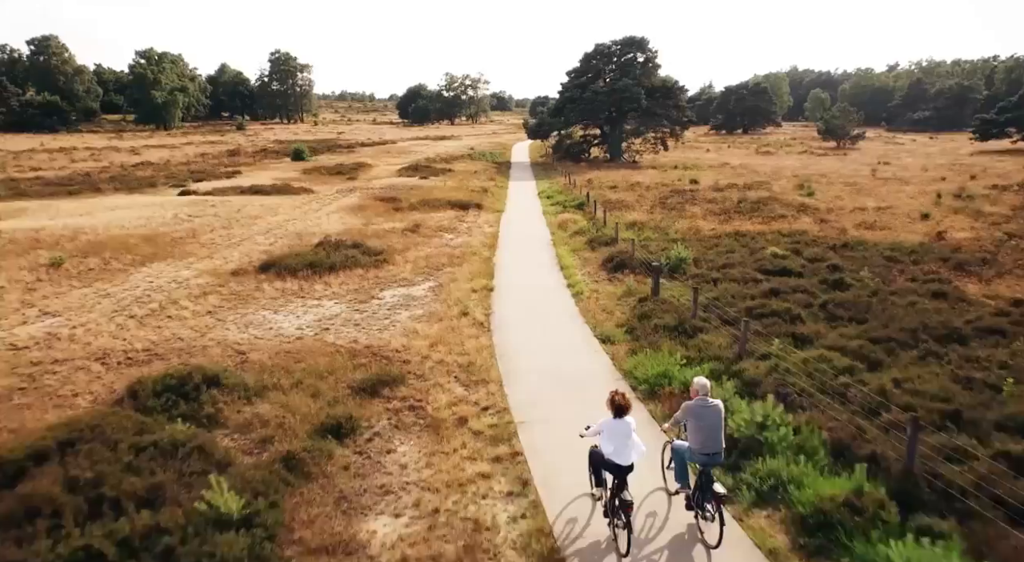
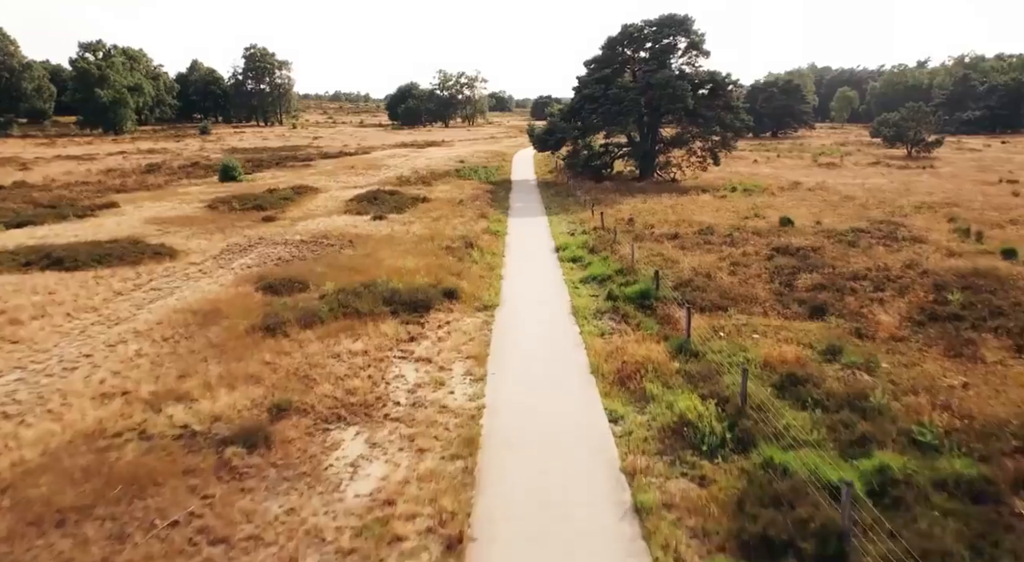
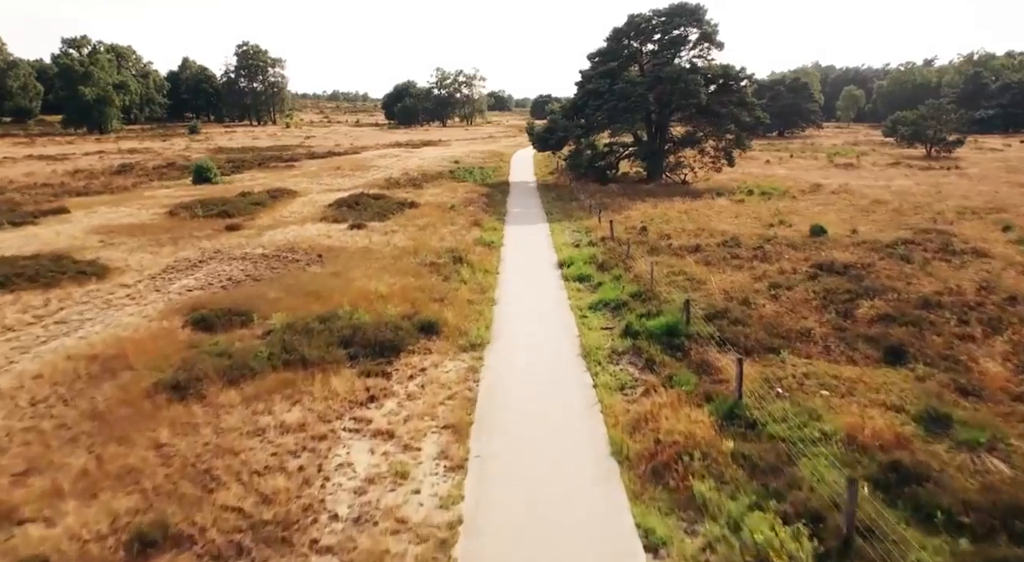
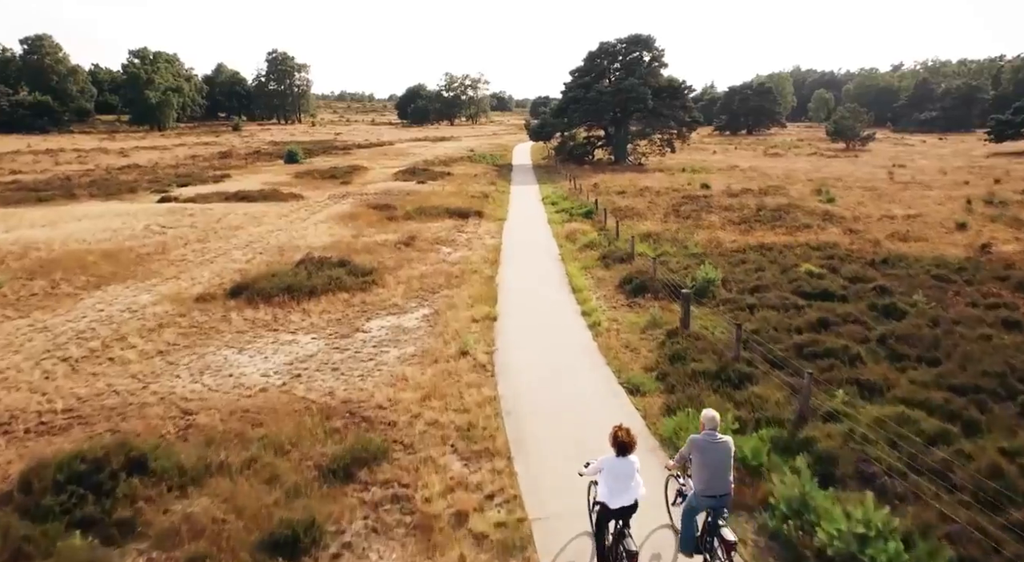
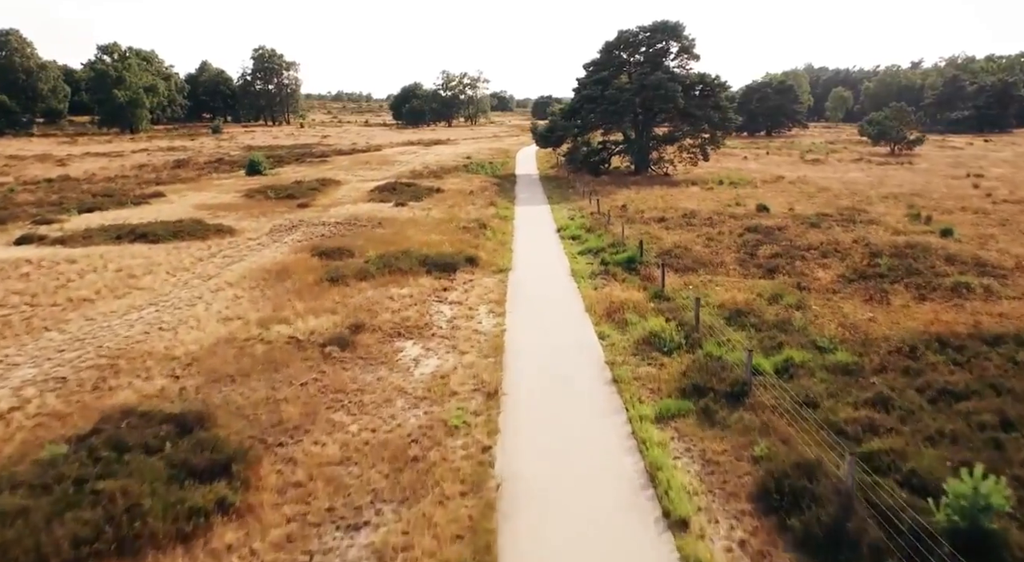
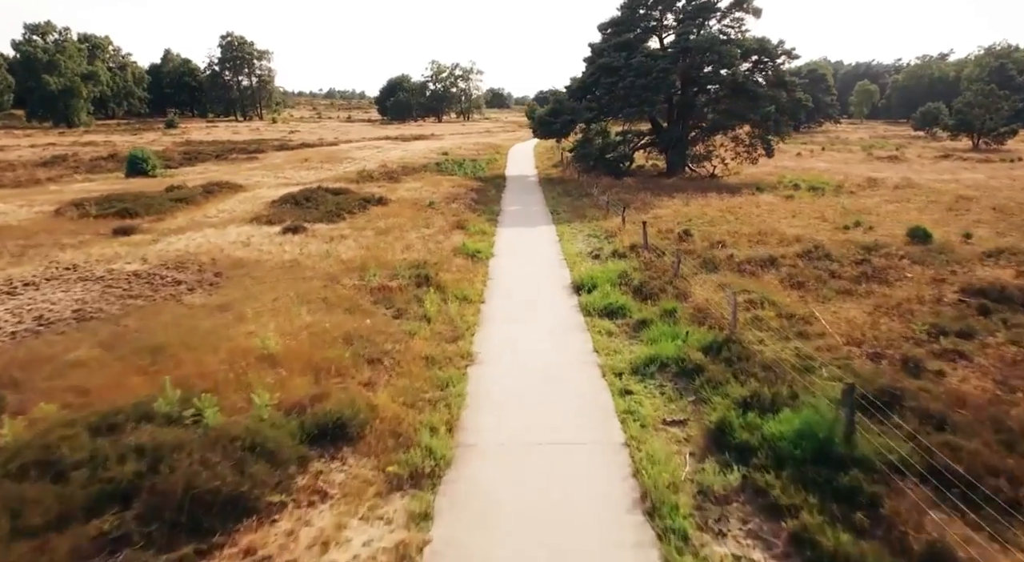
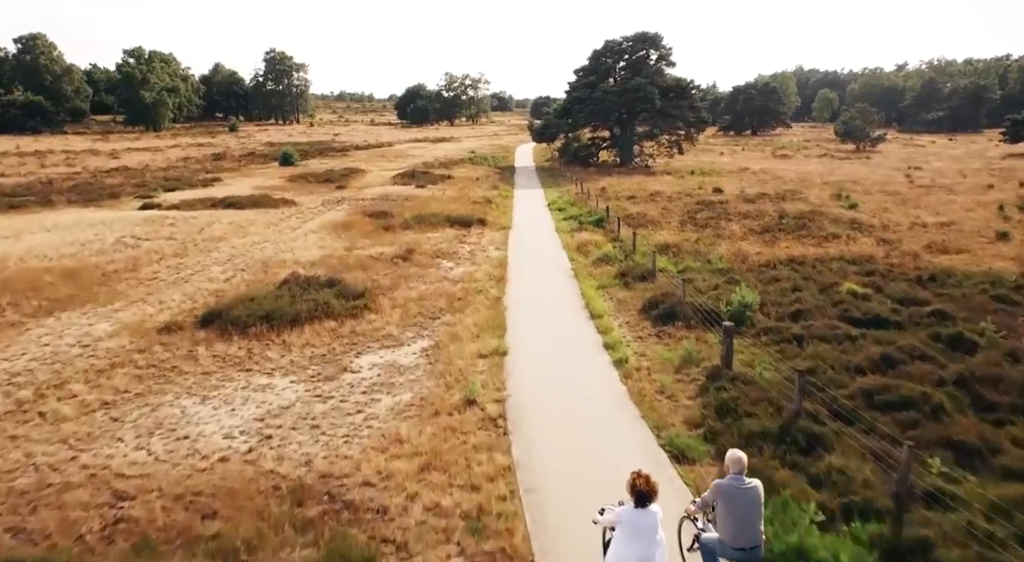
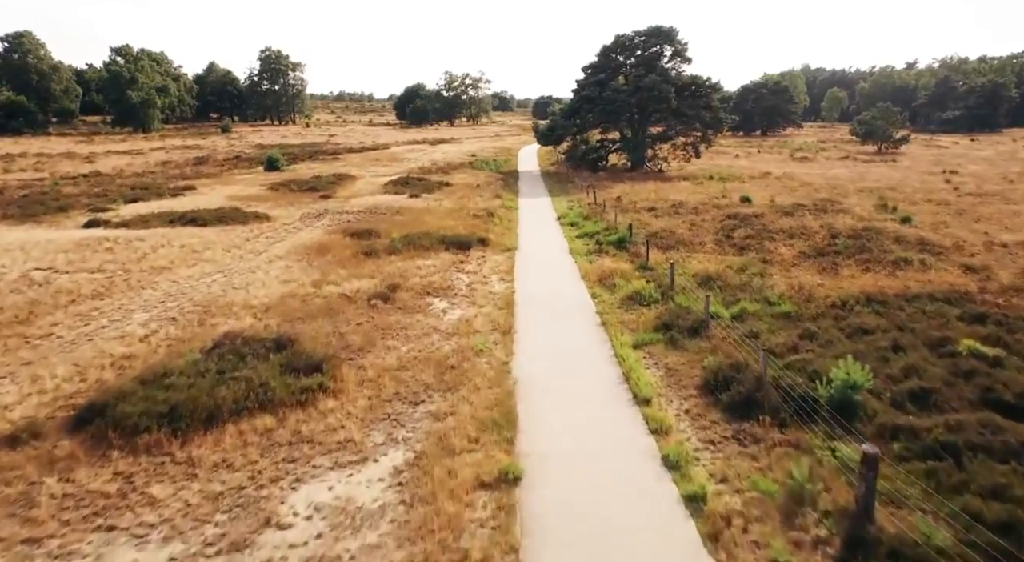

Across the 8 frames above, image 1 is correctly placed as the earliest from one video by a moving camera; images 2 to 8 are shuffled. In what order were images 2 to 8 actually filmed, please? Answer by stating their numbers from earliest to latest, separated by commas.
4, 7, 8, 5, 2, 3, 6
